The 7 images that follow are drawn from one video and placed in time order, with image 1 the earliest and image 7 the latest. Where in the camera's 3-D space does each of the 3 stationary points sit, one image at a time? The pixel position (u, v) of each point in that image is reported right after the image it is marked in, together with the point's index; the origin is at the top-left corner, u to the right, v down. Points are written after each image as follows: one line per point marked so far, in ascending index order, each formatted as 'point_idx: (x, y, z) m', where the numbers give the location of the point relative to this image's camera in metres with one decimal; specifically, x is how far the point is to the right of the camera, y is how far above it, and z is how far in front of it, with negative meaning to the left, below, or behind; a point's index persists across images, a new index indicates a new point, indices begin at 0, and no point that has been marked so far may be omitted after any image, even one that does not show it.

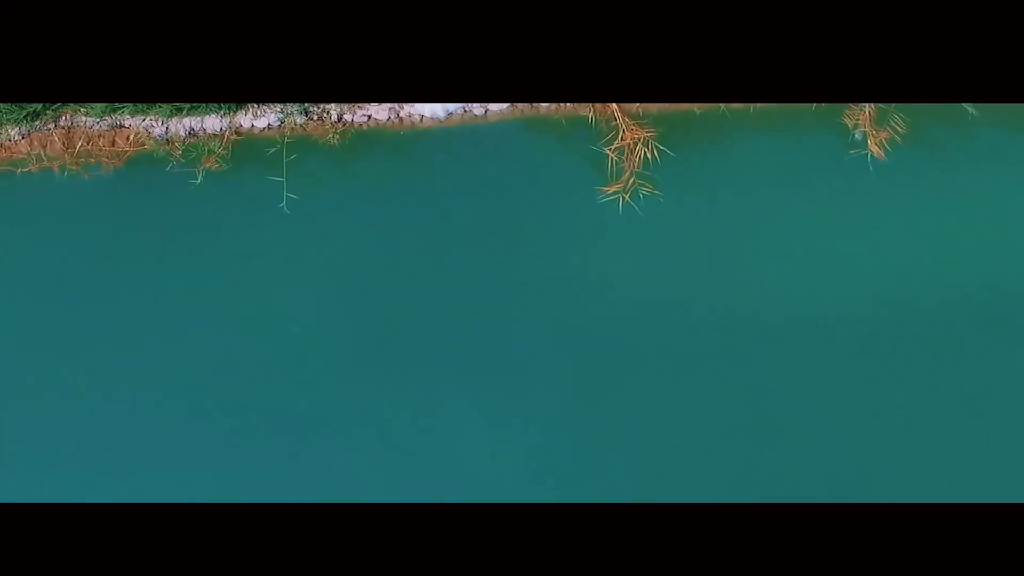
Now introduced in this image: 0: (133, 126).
0: (-3.9, +1.6, +7.3) m
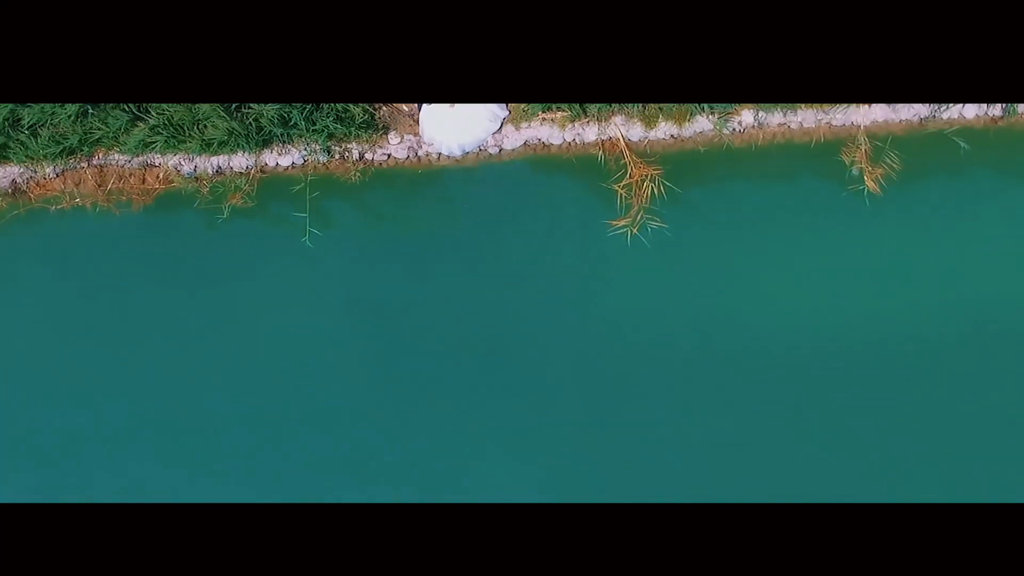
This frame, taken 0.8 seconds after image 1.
0: (-3.7, +1.2, +7.6) m
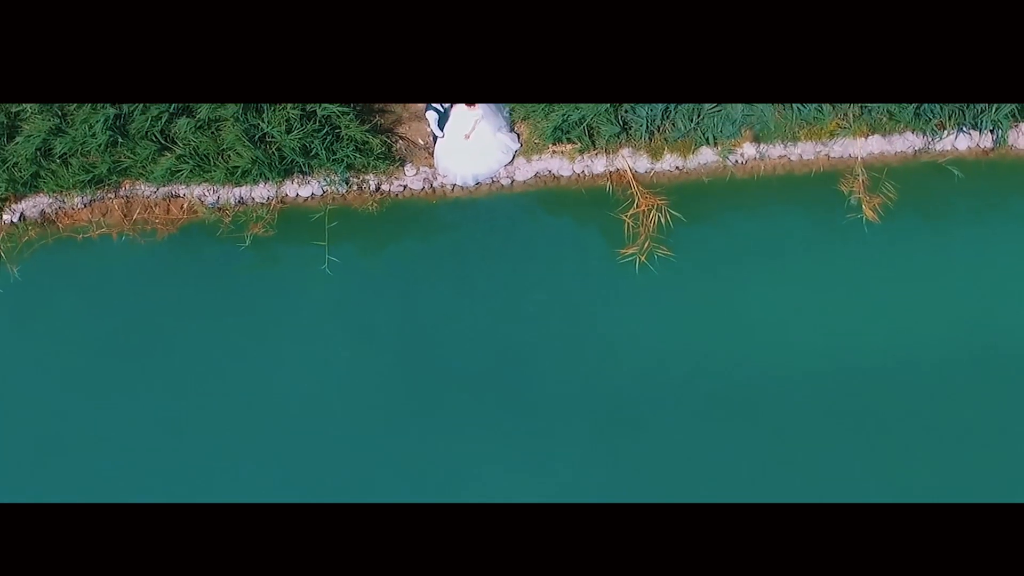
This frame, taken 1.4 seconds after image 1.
0: (-3.6, +1.0, +7.9) m
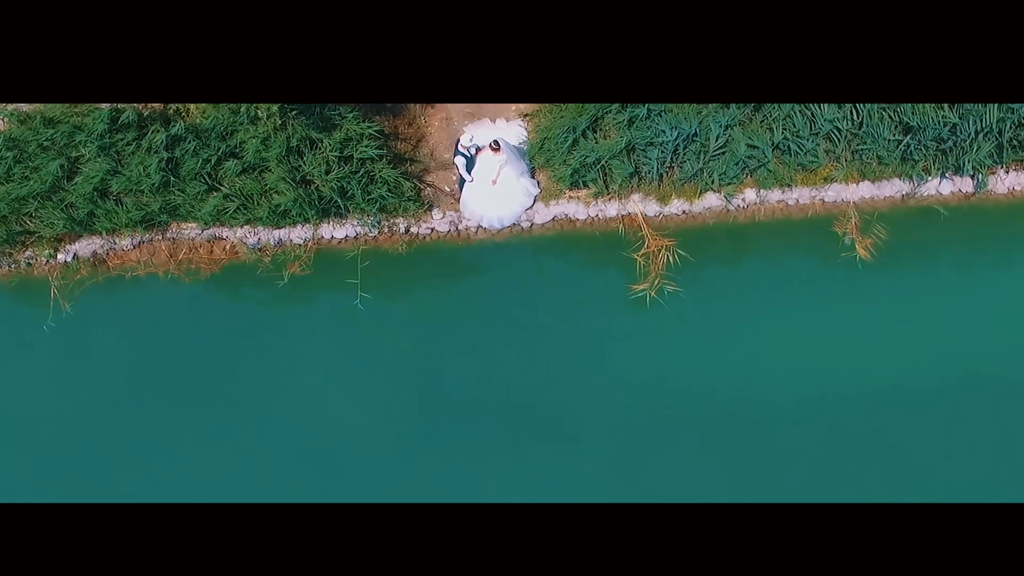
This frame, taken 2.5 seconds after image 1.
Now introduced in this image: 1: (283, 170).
0: (-3.4, +0.6, +8.5) m
1: (-2.7, +1.5, +8.7) m
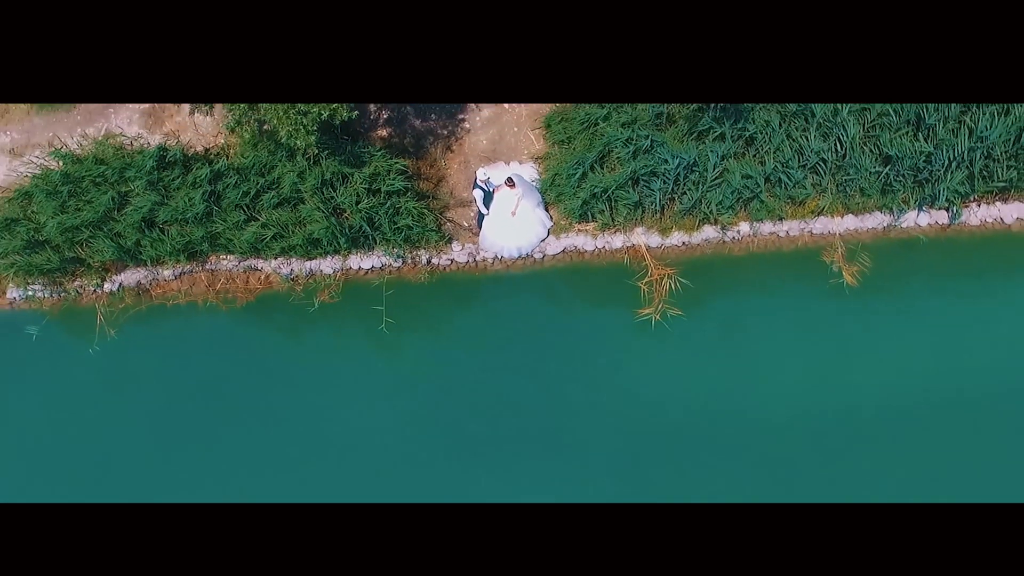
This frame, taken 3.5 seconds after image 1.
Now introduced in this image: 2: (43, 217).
0: (-3.2, +0.2, +9.1) m
1: (-2.5, +1.1, +9.3) m
2: (-6.2, +1.0, +9.5) m
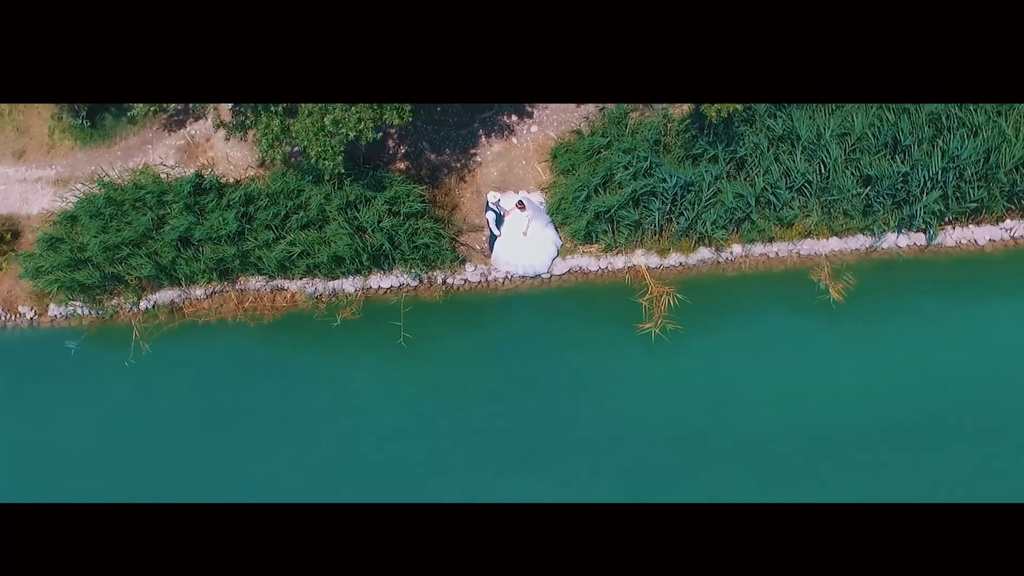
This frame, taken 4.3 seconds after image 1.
0: (-3.1, 0.0, +9.6) m
1: (-2.4, +0.9, +9.8) m
2: (-6.1, +0.8, +10.1) m
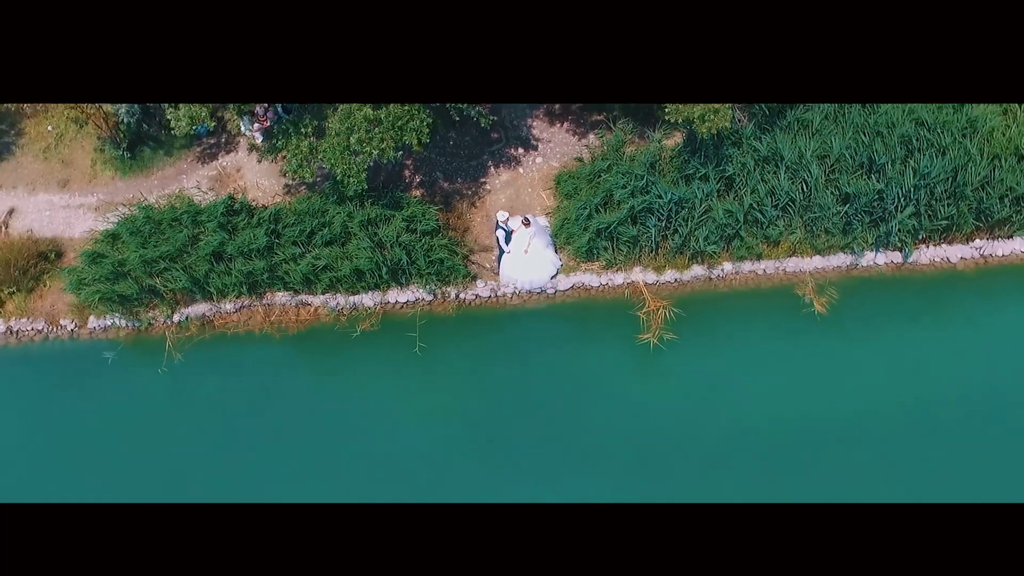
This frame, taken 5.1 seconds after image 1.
0: (-3.0, -0.2, +10.3) m
1: (-2.3, +0.7, +10.5) m
2: (-6.0, +0.6, +10.8) m
